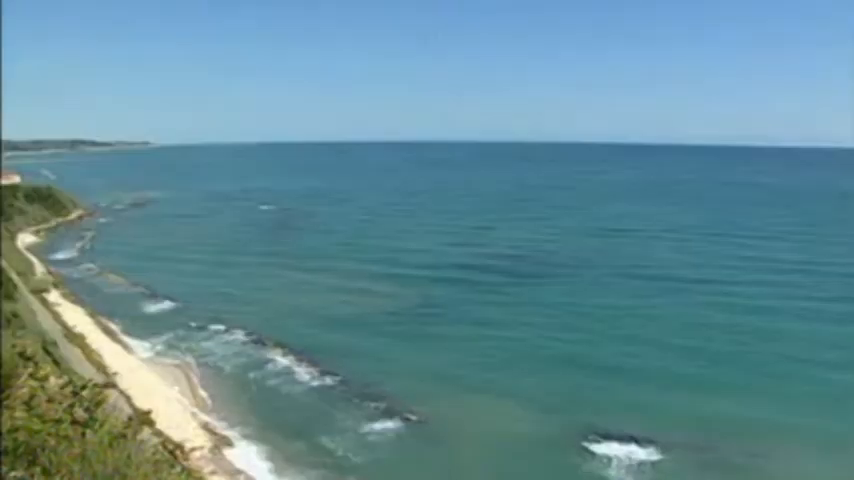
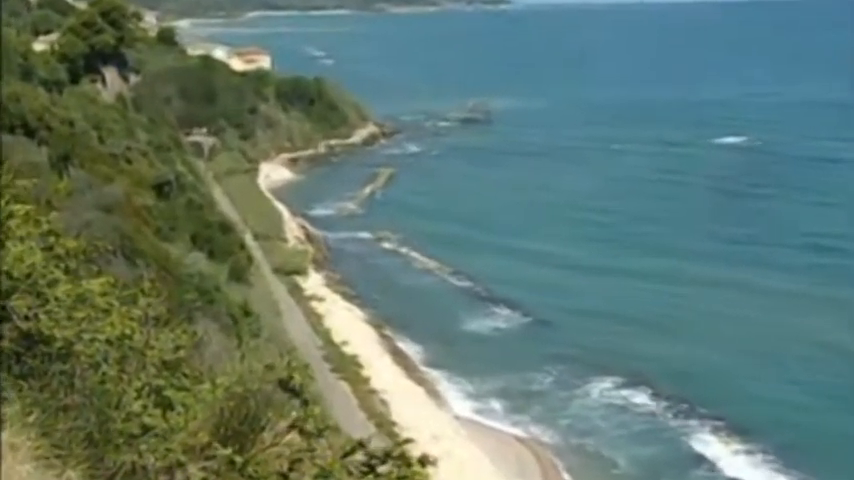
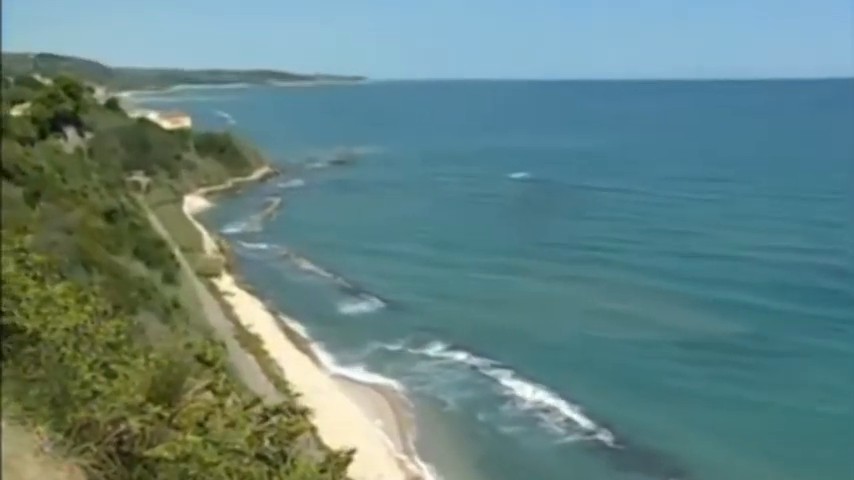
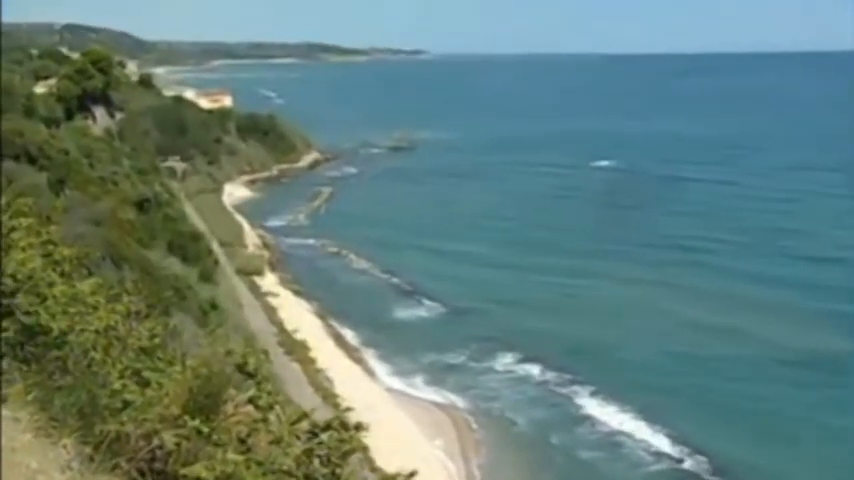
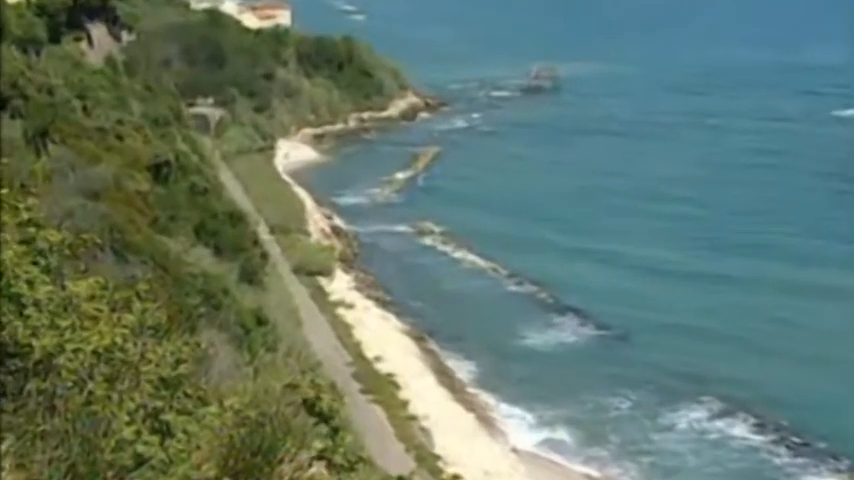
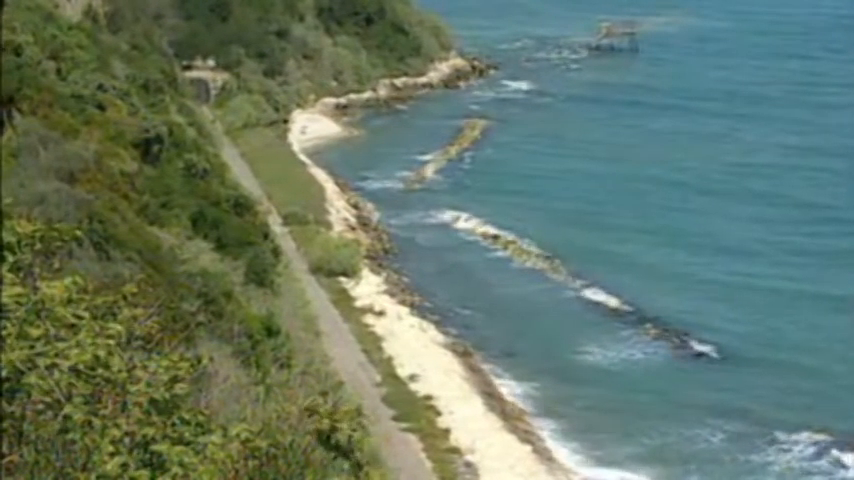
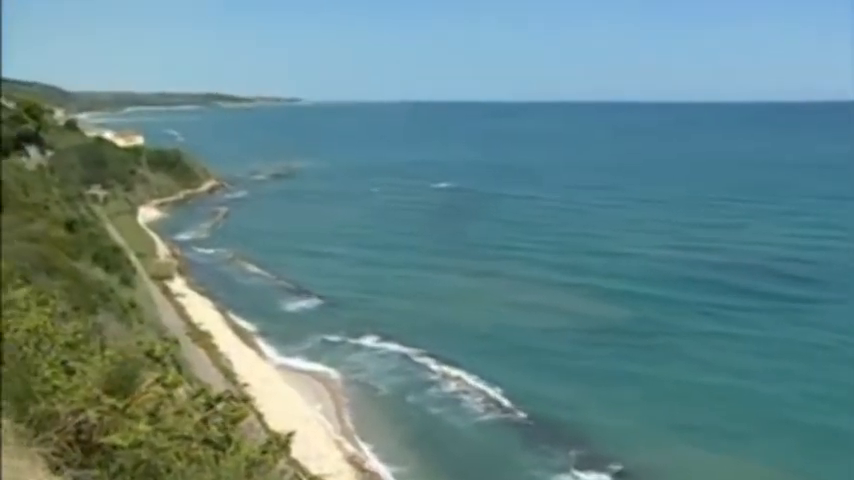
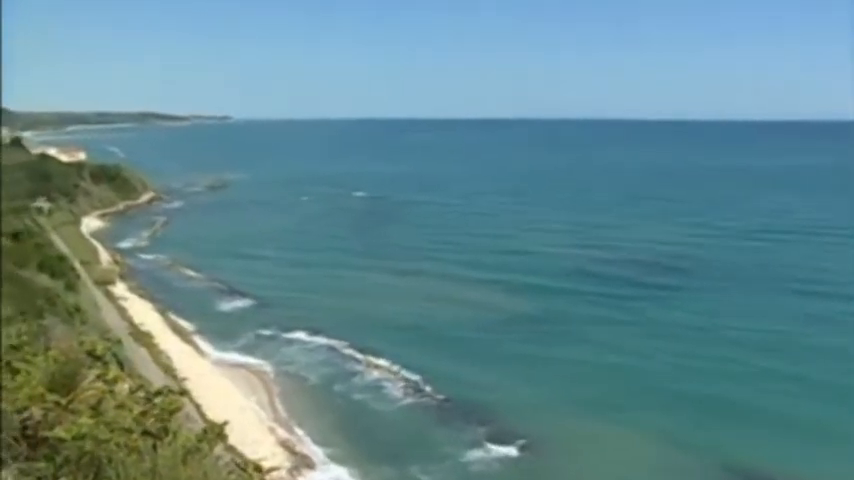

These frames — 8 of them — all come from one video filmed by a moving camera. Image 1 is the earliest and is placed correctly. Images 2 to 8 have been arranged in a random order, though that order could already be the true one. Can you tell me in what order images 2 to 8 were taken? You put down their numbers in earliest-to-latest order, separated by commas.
8, 7, 3, 4, 2, 5, 6
